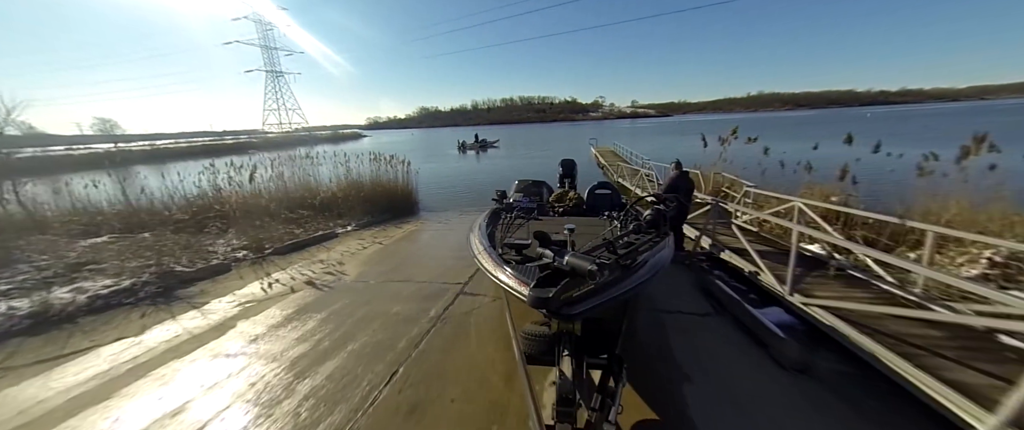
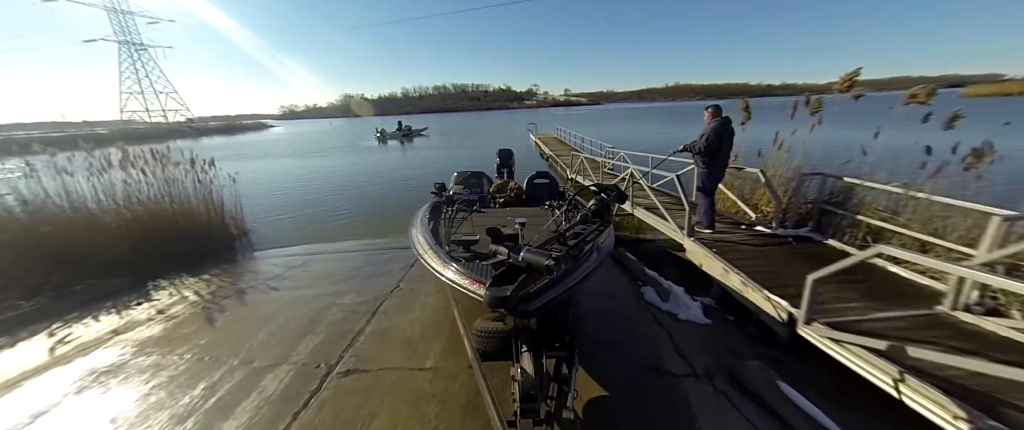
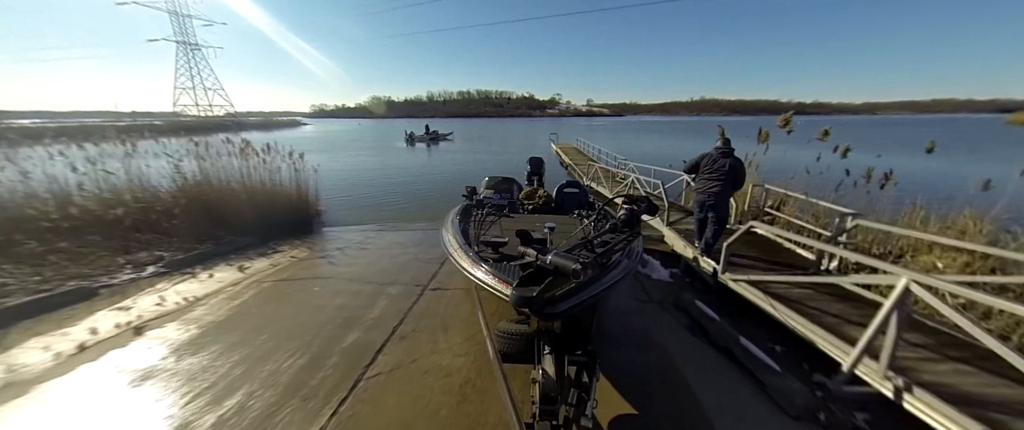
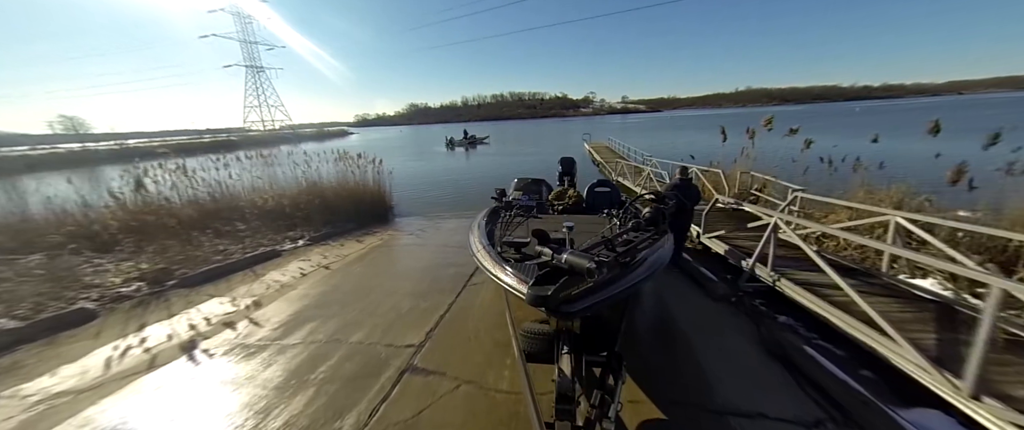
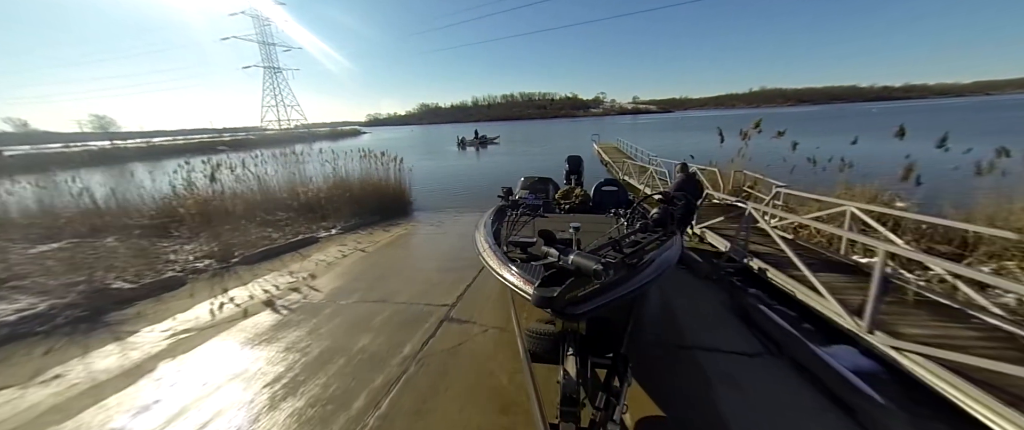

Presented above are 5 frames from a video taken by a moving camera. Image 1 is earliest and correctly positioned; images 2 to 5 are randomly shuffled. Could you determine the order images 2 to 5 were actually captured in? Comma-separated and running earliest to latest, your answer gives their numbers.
5, 4, 3, 2
